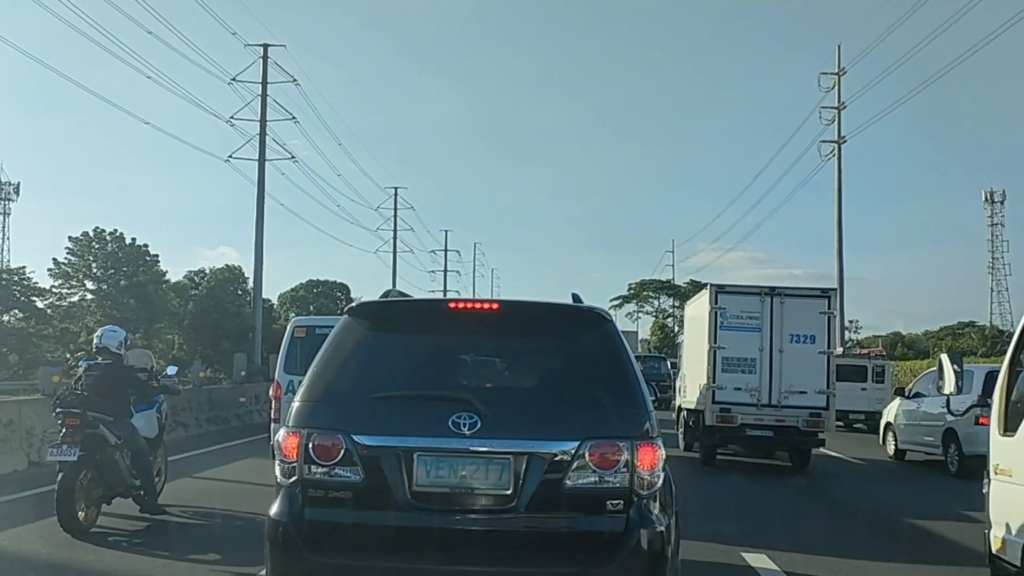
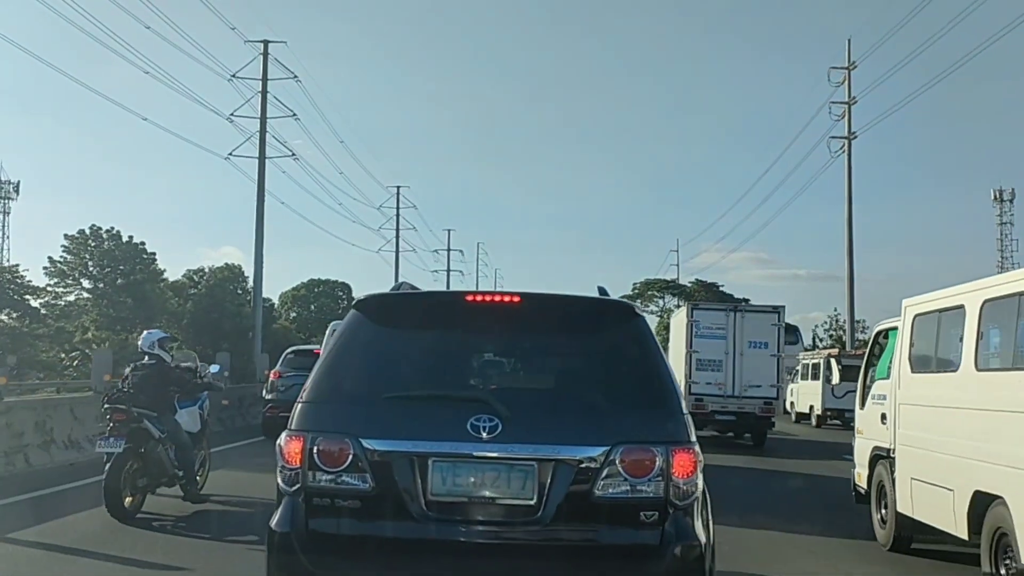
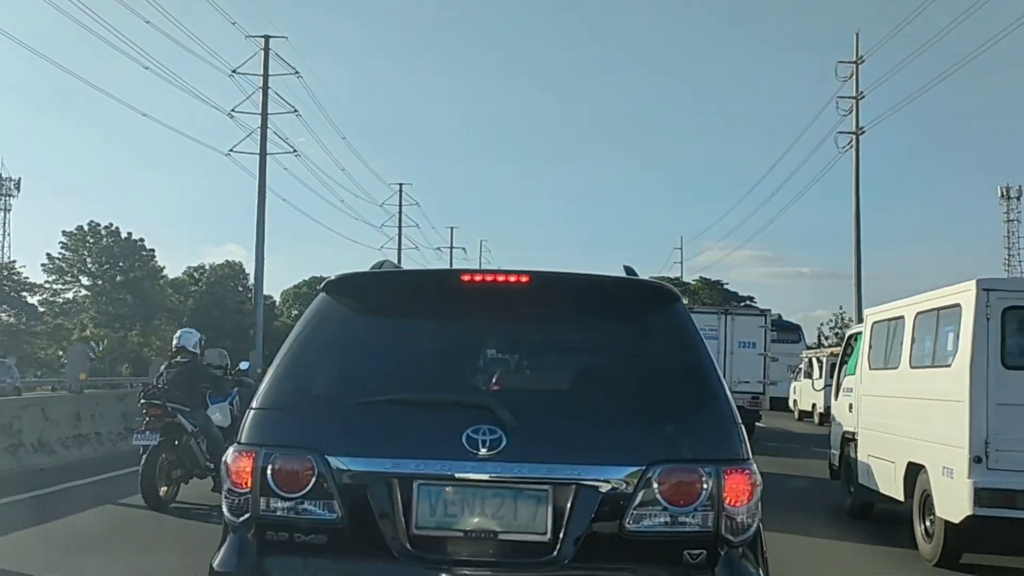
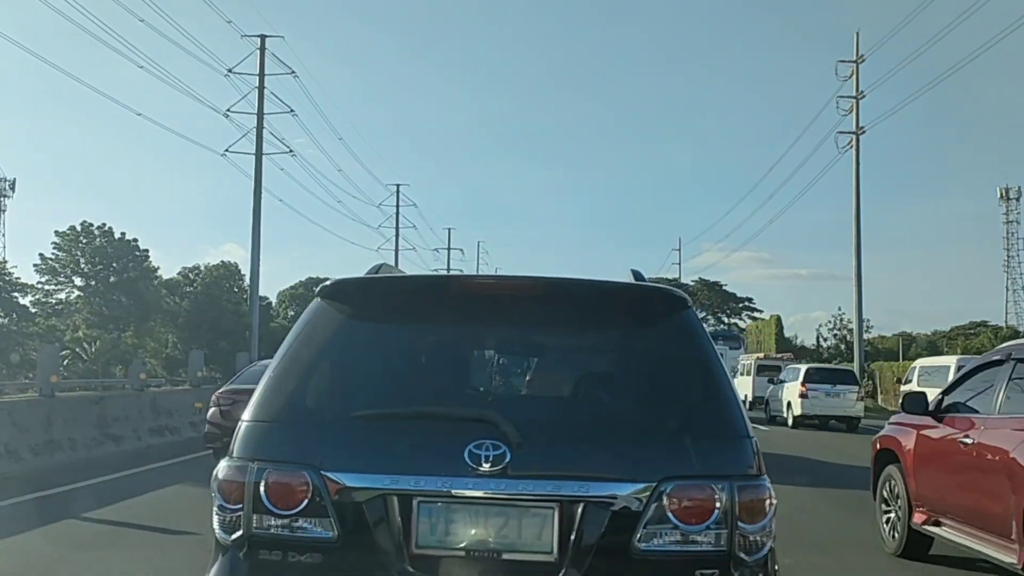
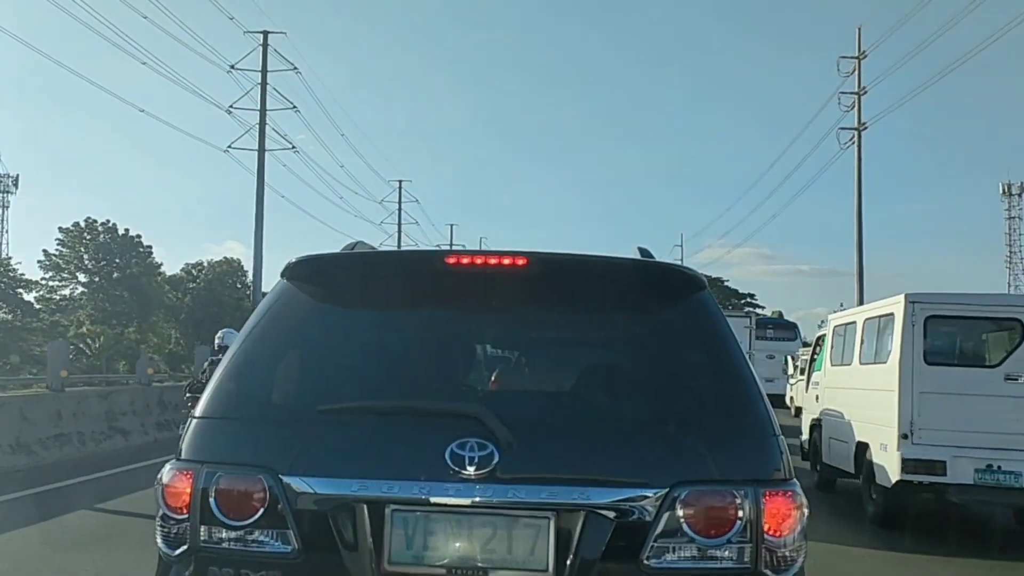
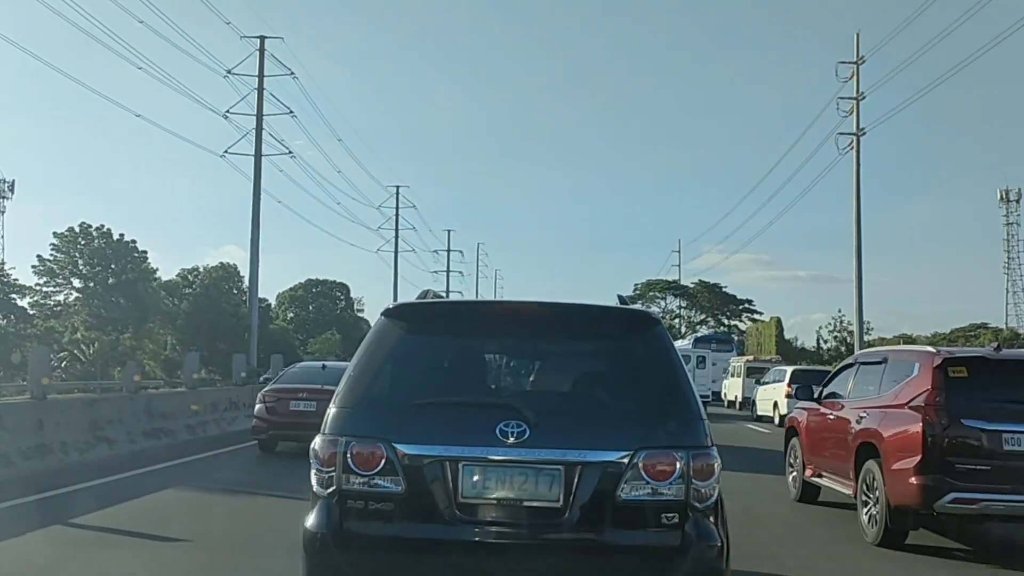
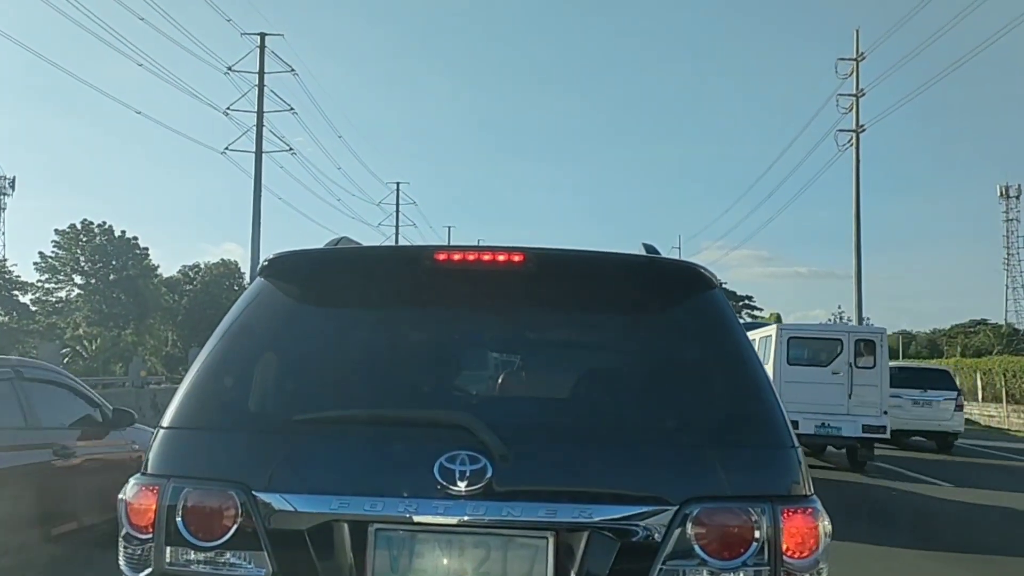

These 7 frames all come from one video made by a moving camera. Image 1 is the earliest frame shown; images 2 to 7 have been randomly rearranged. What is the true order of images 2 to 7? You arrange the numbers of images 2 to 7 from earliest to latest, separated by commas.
2, 3, 5, 7, 4, 6
